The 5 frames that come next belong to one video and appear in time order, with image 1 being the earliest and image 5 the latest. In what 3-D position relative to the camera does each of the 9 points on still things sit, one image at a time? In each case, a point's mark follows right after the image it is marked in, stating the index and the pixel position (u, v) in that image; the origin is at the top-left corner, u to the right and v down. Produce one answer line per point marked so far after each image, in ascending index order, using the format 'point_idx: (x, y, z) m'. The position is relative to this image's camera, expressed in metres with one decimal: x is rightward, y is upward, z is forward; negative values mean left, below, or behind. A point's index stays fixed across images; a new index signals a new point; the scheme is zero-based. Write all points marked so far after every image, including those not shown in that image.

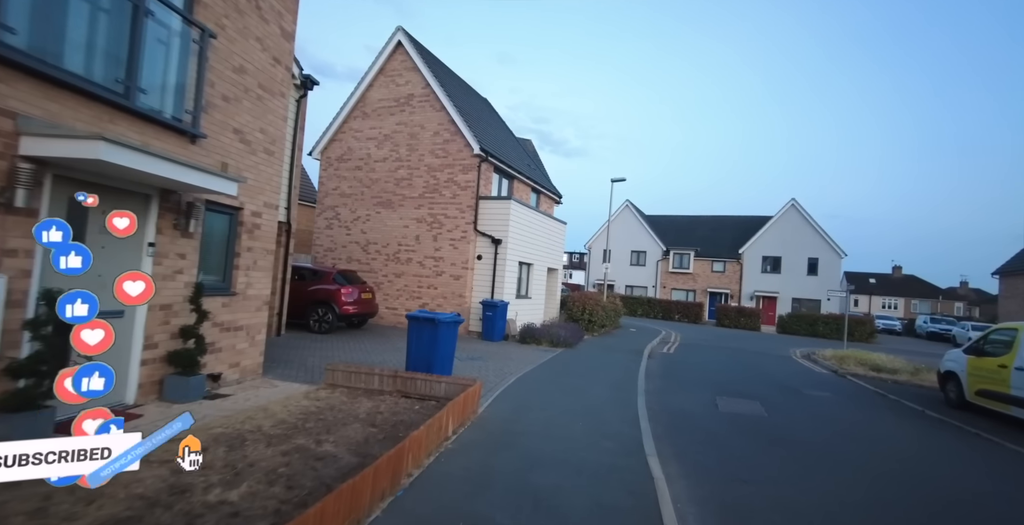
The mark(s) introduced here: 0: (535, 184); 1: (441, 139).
0: (+0.8, +3.0, +18.7) m
1: (-2.2, +3.8, +15.3) m
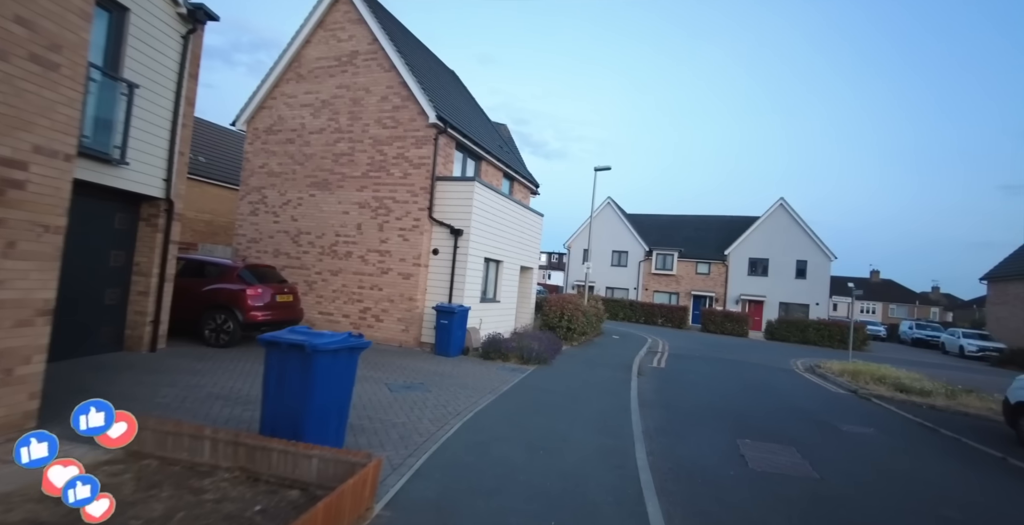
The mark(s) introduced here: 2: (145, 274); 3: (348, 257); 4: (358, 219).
0: (-0.2, +3.0, +16.0) m
1: (-3.1, +3.9, +12.5) m
2: (-6.2, -0.2, +8.4) m
3: (-4.1, +0.1, +12.5) m
4: (-3.8, +1.1, +12.4) m
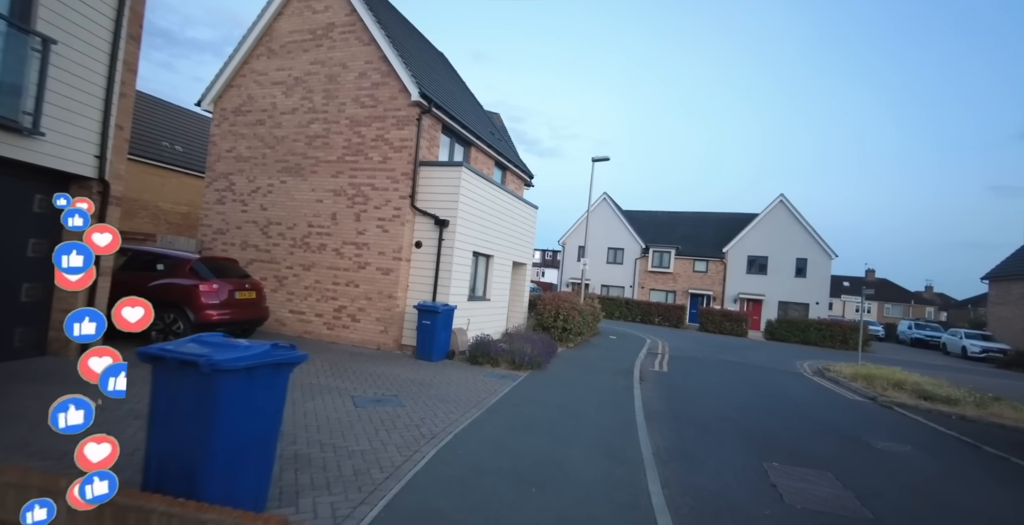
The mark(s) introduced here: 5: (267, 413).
0: (-0.4, +3.2, +14.9) m
1: (-3.3, +4.1, +11.3) m
2: (-6.3, -0.1, +7.2) m
3: (-4.3, +0.3, +11.3) m
4: (-4.0, +1.2, +11.3) m
5: (-1.6, -1.0, +3.2) m
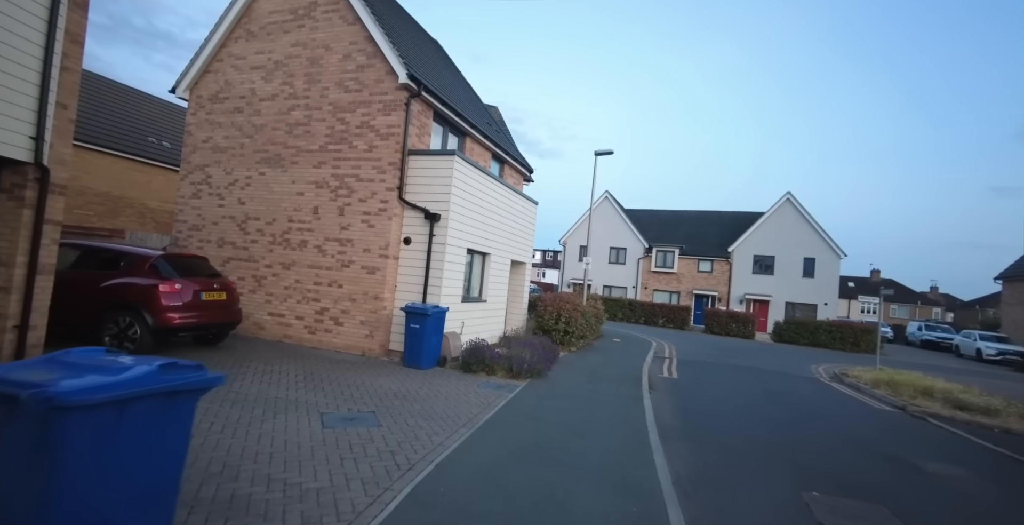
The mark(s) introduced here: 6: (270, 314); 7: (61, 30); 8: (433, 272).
0: (-0.5, +3.2, +14.0) m
1: (-3.3, +4.1, +10.4) m
2: (-6.4, 0.0, +6.3) m
3: (-4.4, +0.3, +10.4) m
4: (-4.1, +1.3, +10.4) m
5: (-1.6, -0.9, +2.3) m
6: (-5.1, -1.1, +10.5) m
7: (-5.9, +3.1, +6.6) m
8: (-1.5, -0.2, +9.8) m
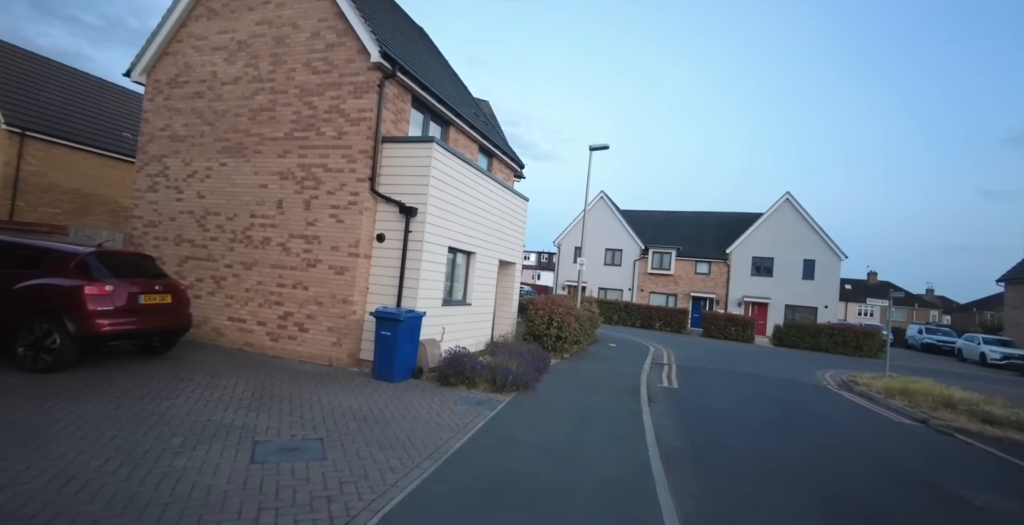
0: (-0.8, +3.2, +13.0) m
1: (-3.6, +4.1, +9.4) m
2: (-6.6, 0.0, +5.3) m
3: (-4.6, +0.3, +9.4) m
4: (-4.4, +1.3, +9.4) m
5: (-1.8, -0.9, +1.3) m
6: (-5.4, -1.1, +9.5) m
7: (-6.2, +3.1, +5.6) m
8: (-1.8, -0.2, +8.8) m
